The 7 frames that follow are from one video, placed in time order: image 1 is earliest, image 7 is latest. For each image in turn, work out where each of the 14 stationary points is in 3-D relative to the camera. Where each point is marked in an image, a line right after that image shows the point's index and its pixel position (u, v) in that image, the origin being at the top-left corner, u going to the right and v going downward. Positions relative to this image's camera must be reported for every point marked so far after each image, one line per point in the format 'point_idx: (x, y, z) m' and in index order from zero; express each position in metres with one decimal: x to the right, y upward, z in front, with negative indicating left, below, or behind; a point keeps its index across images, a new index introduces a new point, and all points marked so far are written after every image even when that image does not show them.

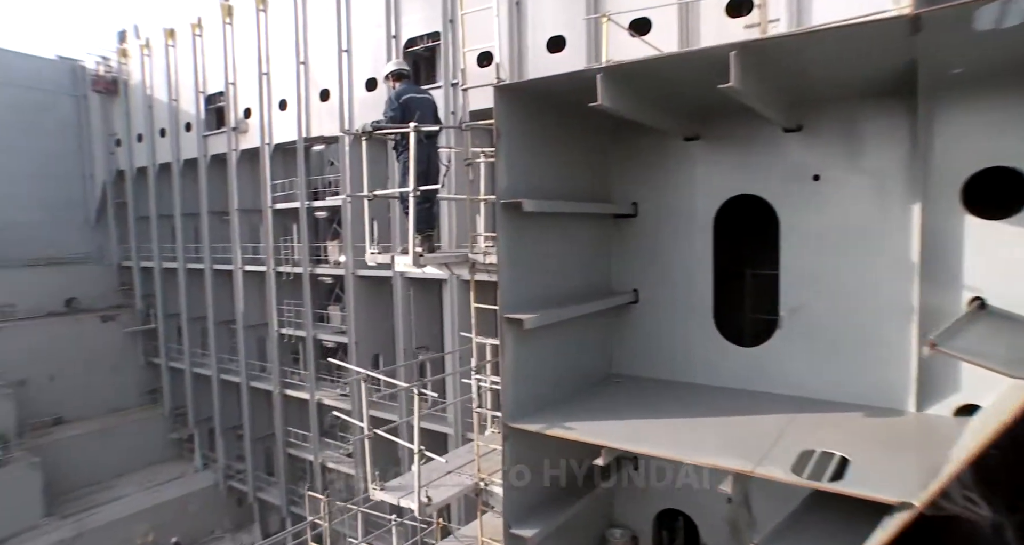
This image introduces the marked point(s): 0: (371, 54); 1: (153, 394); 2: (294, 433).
0: (-1.6, +2.6, +7.3) m
1: (-7.1, -2.4, +12.3) m
2: (-3.4, -2.5, +9.8) m
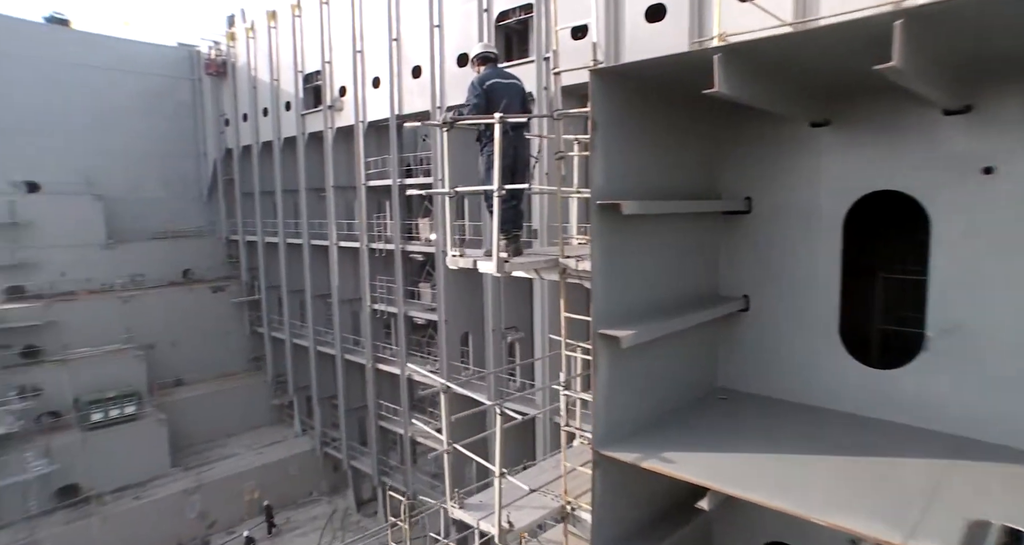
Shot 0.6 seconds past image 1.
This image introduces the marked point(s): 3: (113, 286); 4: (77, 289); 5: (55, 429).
0: (-0.6, +2.8, +7.2) m
1: (-5.3, -1.8, +13.1) m
2: (-2.0, -2.2, +10.1) m
3: (-7.7, -0.3, +11.9) m
4: (-8.1, -0.3, +11.5) m
5: (-7.2, -2.4, +9.8) m
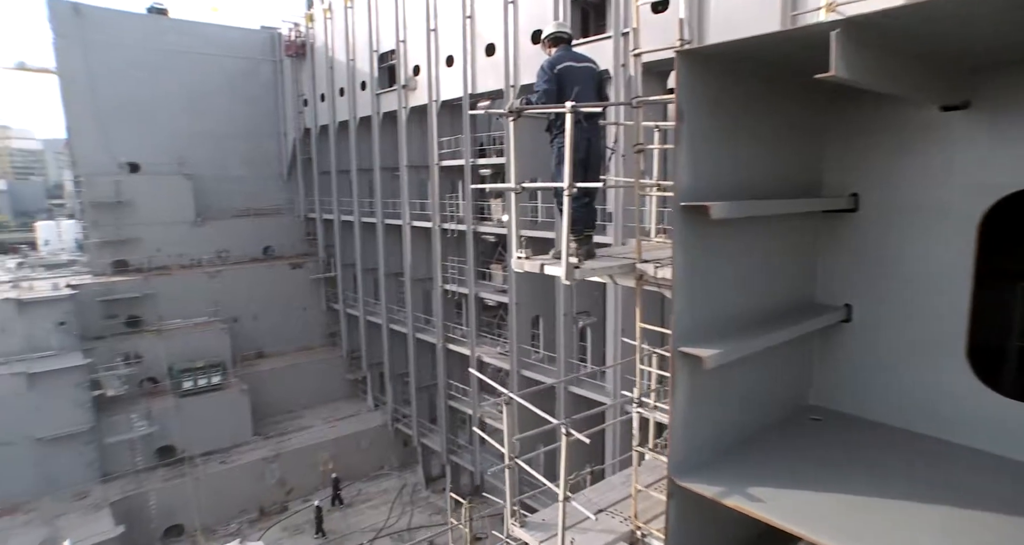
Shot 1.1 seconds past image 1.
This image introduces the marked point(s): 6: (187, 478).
0: (+0.3, +3.0, +6.9) m
1: (-3.8, -1.4, +13.5) m
2: (-0.9, -1.8, +10.2) m
3: (-6.3, +0.2, +12.5) m
4: (-6.7, +0.2, +12.2) m
5: (-6.1, -2.0, +10.5) m
6: (-5.0, -3.2, +9.5) m
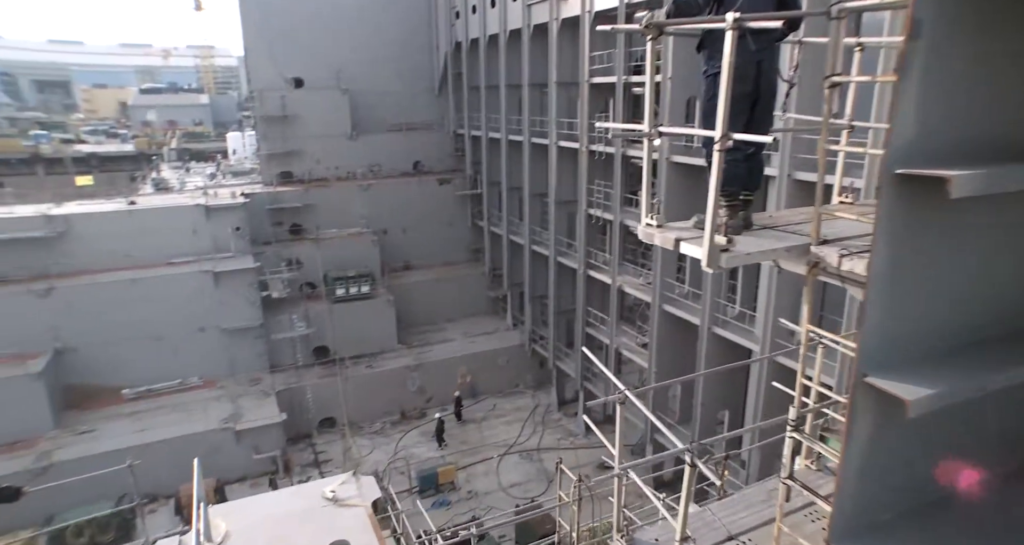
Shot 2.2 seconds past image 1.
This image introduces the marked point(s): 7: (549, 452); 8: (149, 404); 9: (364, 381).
0: (+1.9, +3.6, +5.8) m
1: (-0.8, +0.4, +13.7) m
2: (+1.3, -0.7, +9.9) m
3: (-3.3, +2.1, +13.1) m
4: (-3.8, +2.0, +12.9) m
5: (-3.7, -0.4, +11.4) m
6: (-2.9, -1.7, +10.4) m
7: (+0.6, -2.8, +9.9) m
8: (-5.5, -2.0, +9.4) m
9: (-2.5, -1.8, +10.6) m
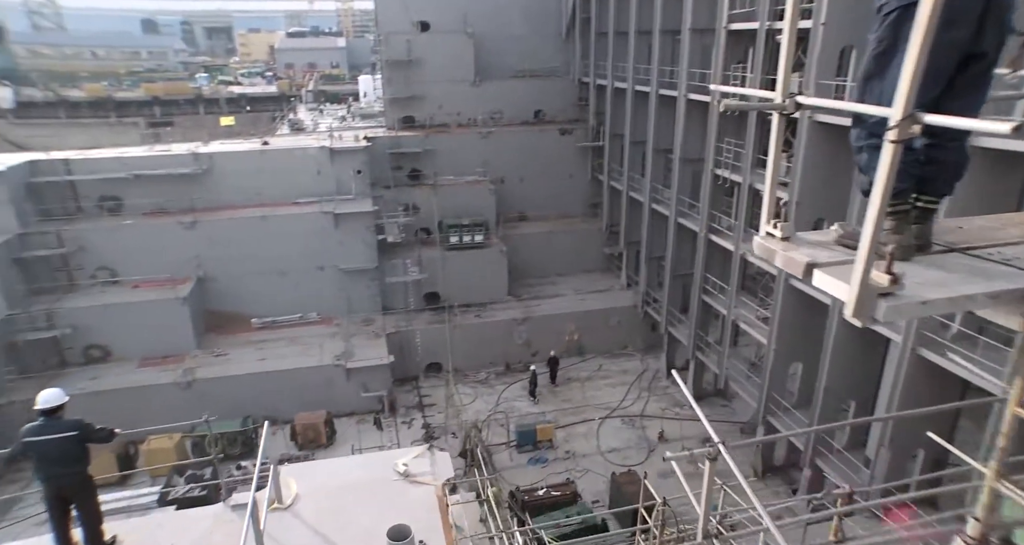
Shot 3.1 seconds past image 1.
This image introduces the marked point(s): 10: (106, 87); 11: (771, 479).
0: (+3.0, +3.8, +4.8) m
1: (+1.7, +1.4, +13.2) m
2: (+2.9, -0.2, +9.3) m
3: (-0.8, +3.1, +13.0) m
4: (-1.3, +3.1, +12.9) m
5: (-1.6, +0.6, +11.6) m
6: (-1.1, -0.9, +10.6) m
7: (+2.1, -2.2, +9.5) m
8: (-3.9, -1.0, +10.1) m
9: (-0.7, -1.0, +10.7) m
10: (-12.9, +5.9, +19.8) m
11: (+3.4, -2.7, +8.2) m
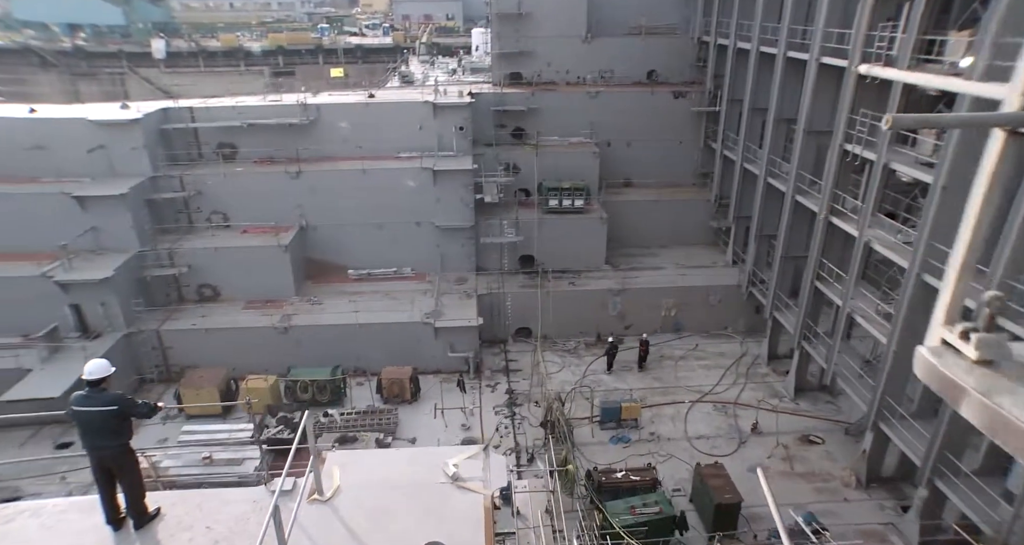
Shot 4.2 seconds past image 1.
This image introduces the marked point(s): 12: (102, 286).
0: (+3.9, +3.7, +3.7) m
1: (+3.8, +1.9, +12.4) m
2: (+4.3, 0.0, +8.4) m
3: (+1.4, +3.8, +12.4) m
4: (+0.9, +3.8, +12.4) m
5: (+0.2, +1.2, +11.4) m
6: (+0.4, -0.3, +10.4) m
7: (+3.4, -2.0, +8.9) m
8: (-2.4, -0.2, +10.4) m
9: (+0.8, -0.4, +10.4) m
10: (-9.2, +7.9, +20.8) m
11: (+4.3, -2.6, +7.4) m
12: (-5.6, -0.2, +8.5) m
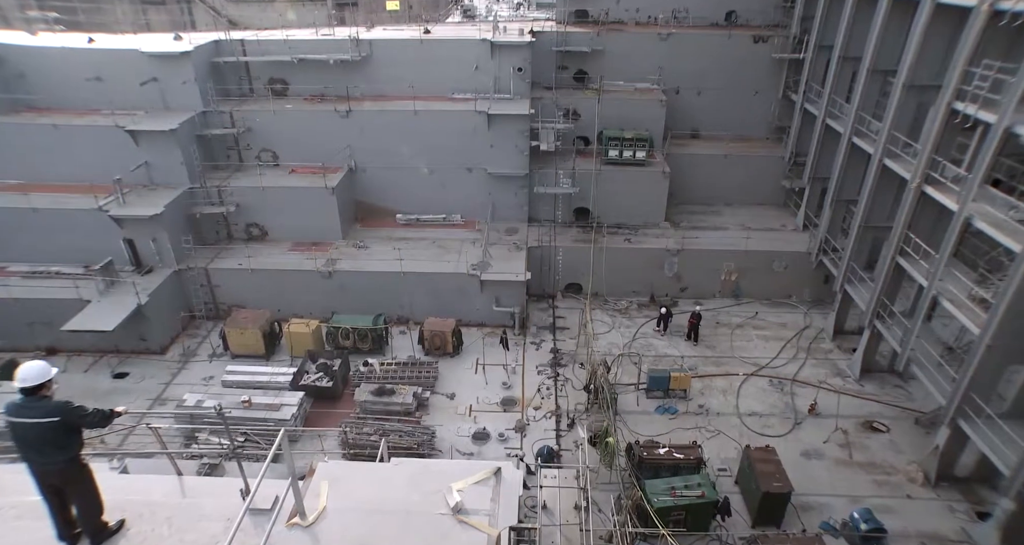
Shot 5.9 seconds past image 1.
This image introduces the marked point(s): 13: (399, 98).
0: (+4.2, +3.5, +2.6) m
1: (+4.9, +2.5, +11.4) m
2: (+4.9, +0.3, +7.5) m
3: (+2.6, +4.6, +11.4) m
4: (+2.1, +4.6, +11.5) m
5: (+1.2, +2.0, +10.7) m
6: (+1.2, +0.4, +9.9) m
7: (+3.9, -1.6, +8.3) m
8: (-1.5, +0.6, +10.1) m
9: (+1.6, +0.3, +9.9) m
10: (-7.0, +10.0, +20.3) m
11: (+4.7, -2.4, +6.8) m
12: (-4.9, +0.7, +8.5) m
13: (-1.8, +2.8, +10.1) m
